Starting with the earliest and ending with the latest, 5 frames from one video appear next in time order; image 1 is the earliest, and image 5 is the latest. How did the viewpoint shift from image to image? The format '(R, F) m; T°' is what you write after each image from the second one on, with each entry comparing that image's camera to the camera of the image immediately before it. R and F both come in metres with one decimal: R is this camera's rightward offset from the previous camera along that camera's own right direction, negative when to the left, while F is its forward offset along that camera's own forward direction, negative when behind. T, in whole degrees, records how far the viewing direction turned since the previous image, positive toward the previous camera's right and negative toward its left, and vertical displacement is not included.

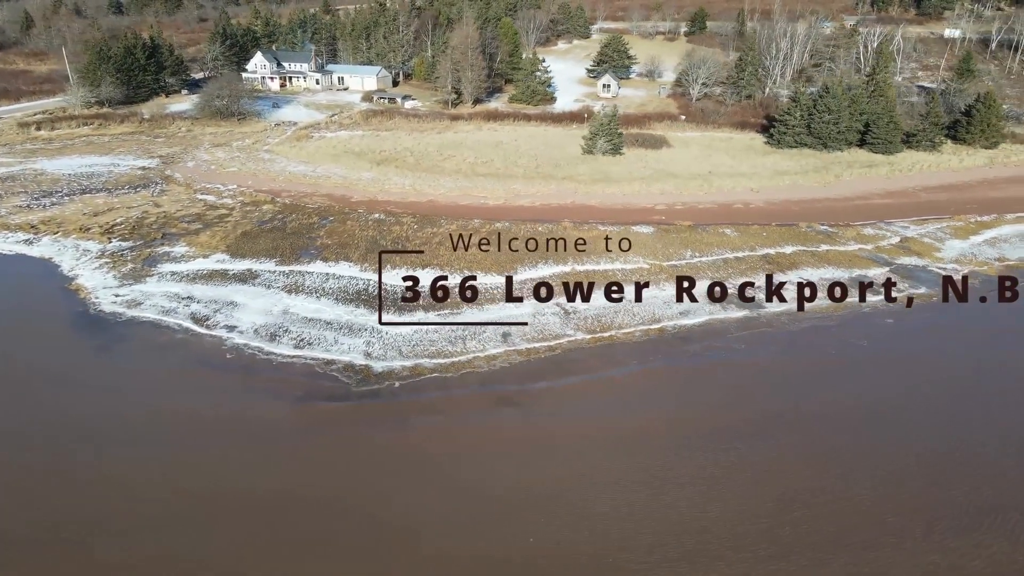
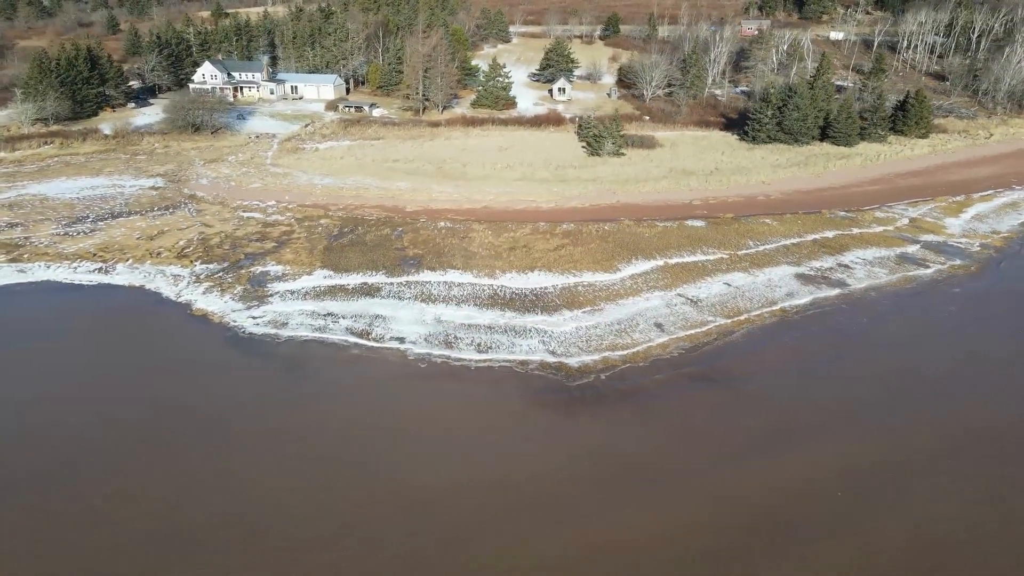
(-6.6, -0.7) m; +10°
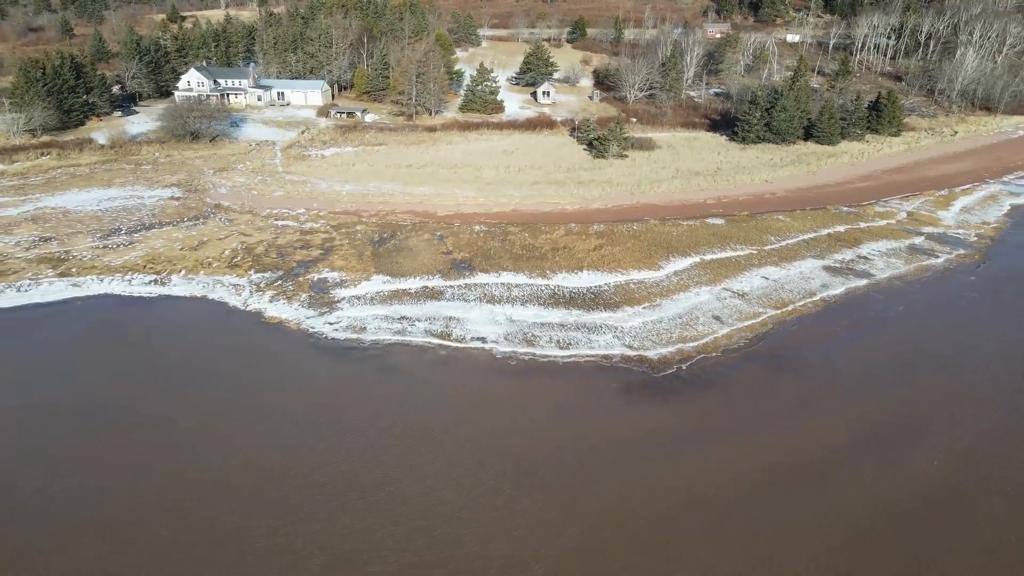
(-3.1, -0.8) m; +4°
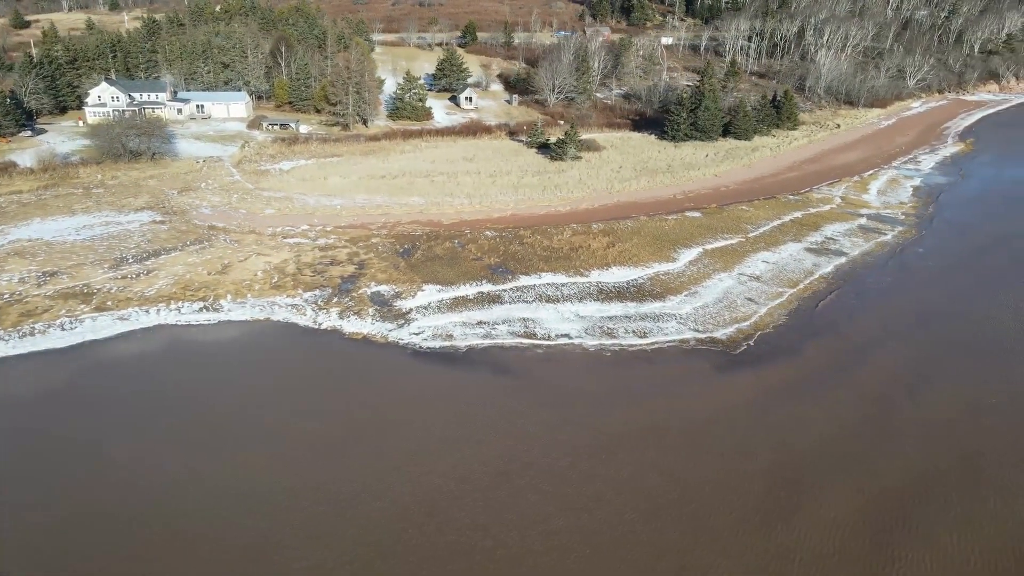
(-5.8, -0.8) m; +12°
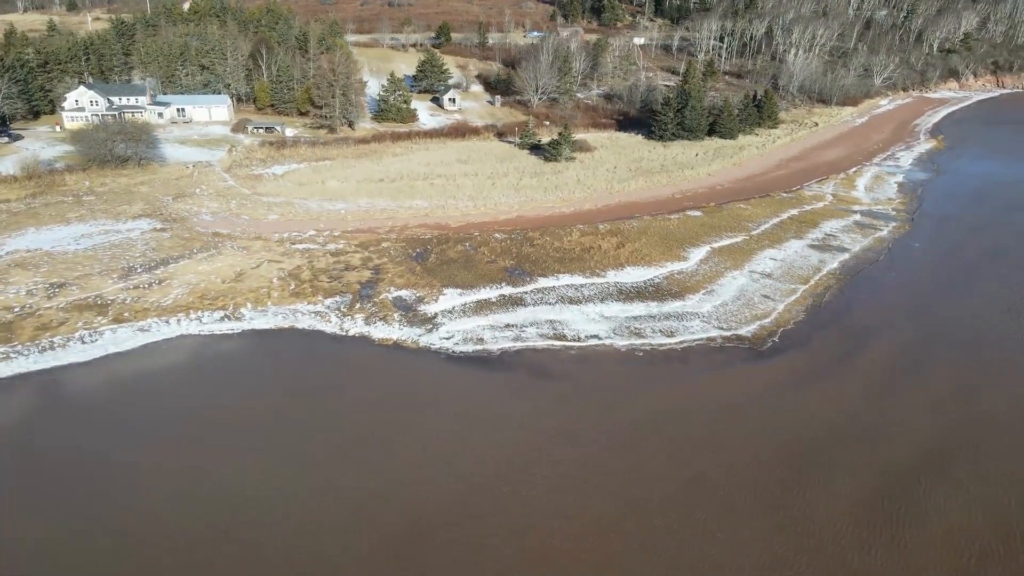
(-1.7, 0.0) m; +3°
